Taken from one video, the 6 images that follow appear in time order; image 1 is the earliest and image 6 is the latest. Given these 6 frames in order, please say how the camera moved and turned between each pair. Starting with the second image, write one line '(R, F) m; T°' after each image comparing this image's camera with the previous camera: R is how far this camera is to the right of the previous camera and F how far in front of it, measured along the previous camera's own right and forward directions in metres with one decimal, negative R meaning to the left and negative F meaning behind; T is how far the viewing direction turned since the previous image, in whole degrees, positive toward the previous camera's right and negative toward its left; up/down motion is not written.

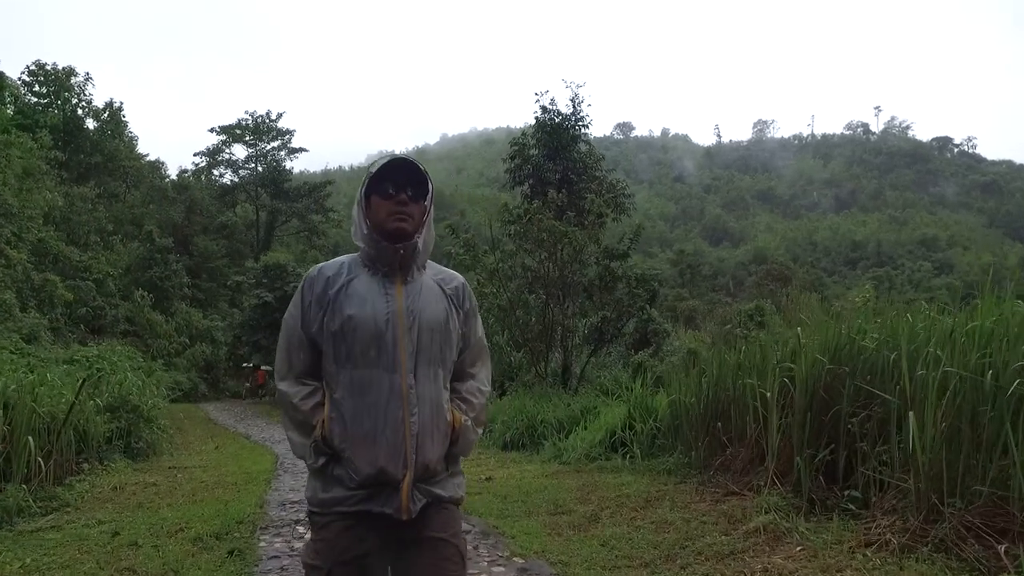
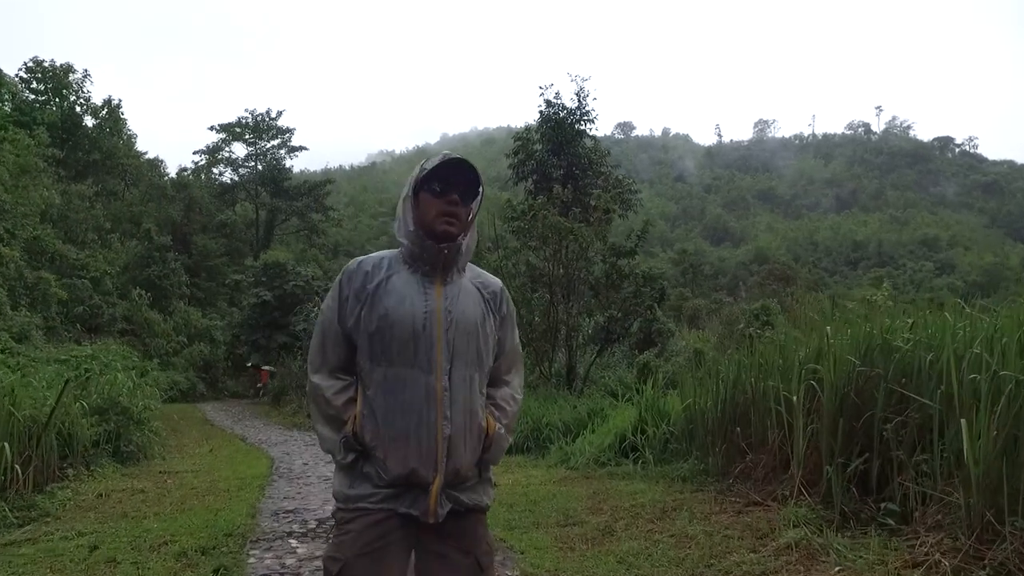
(0.0, +0.3) m; 0°
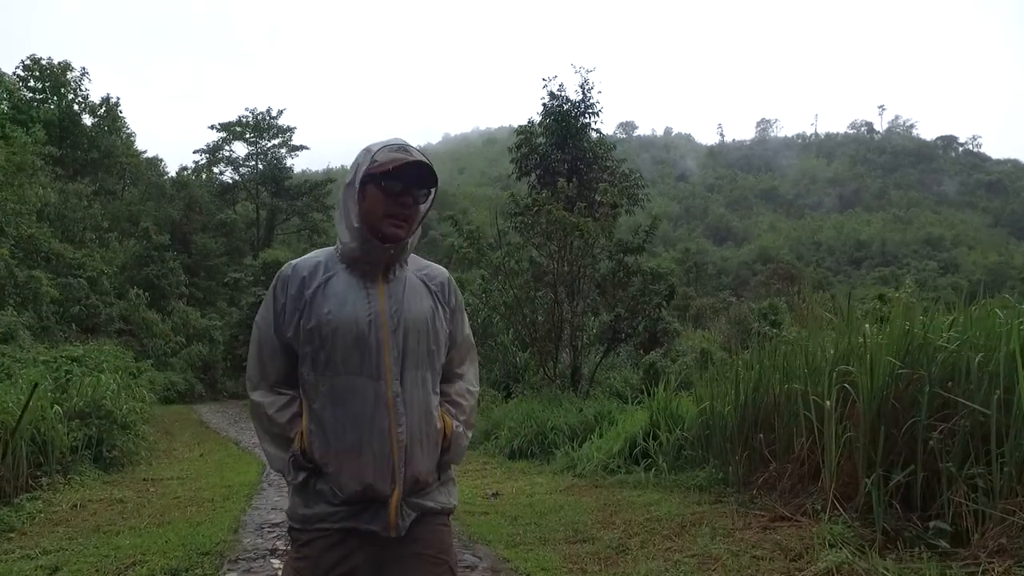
(0.0, +0.4) m; 0°
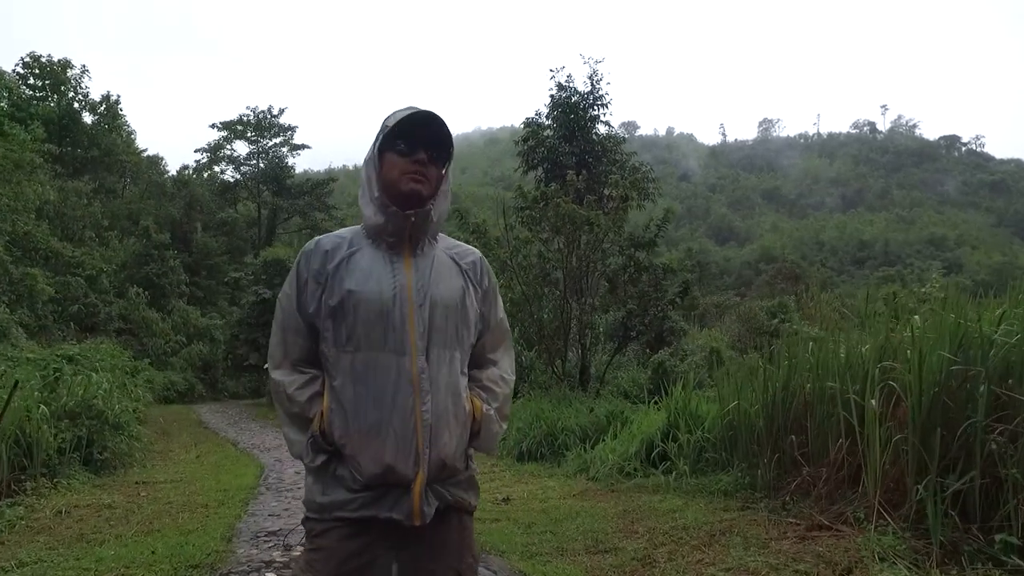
(-0.1, +0.3) m; 0°
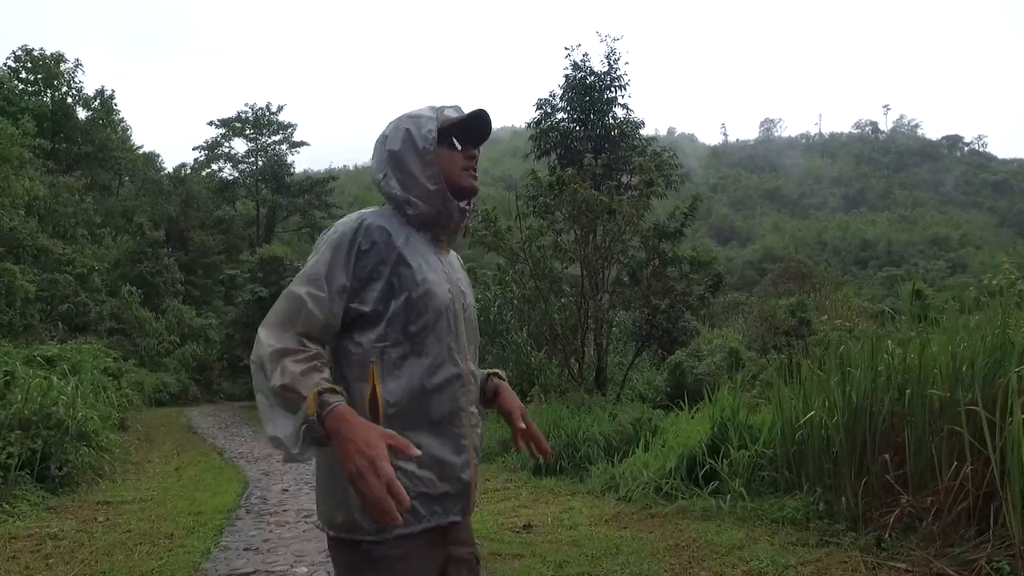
(-0.1, +0.8) m; 0°
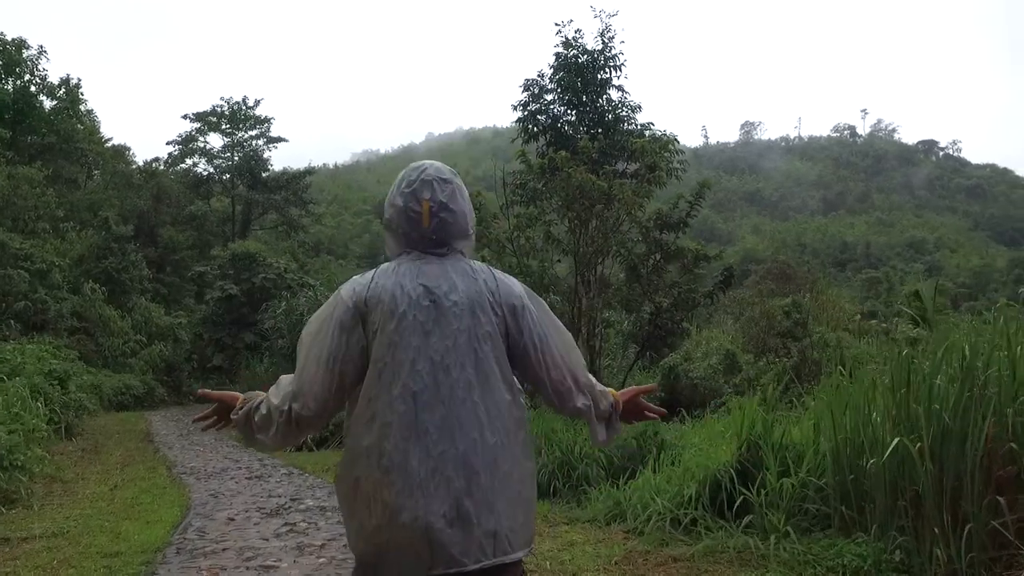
(-0.1, +0.9) m; +1°
